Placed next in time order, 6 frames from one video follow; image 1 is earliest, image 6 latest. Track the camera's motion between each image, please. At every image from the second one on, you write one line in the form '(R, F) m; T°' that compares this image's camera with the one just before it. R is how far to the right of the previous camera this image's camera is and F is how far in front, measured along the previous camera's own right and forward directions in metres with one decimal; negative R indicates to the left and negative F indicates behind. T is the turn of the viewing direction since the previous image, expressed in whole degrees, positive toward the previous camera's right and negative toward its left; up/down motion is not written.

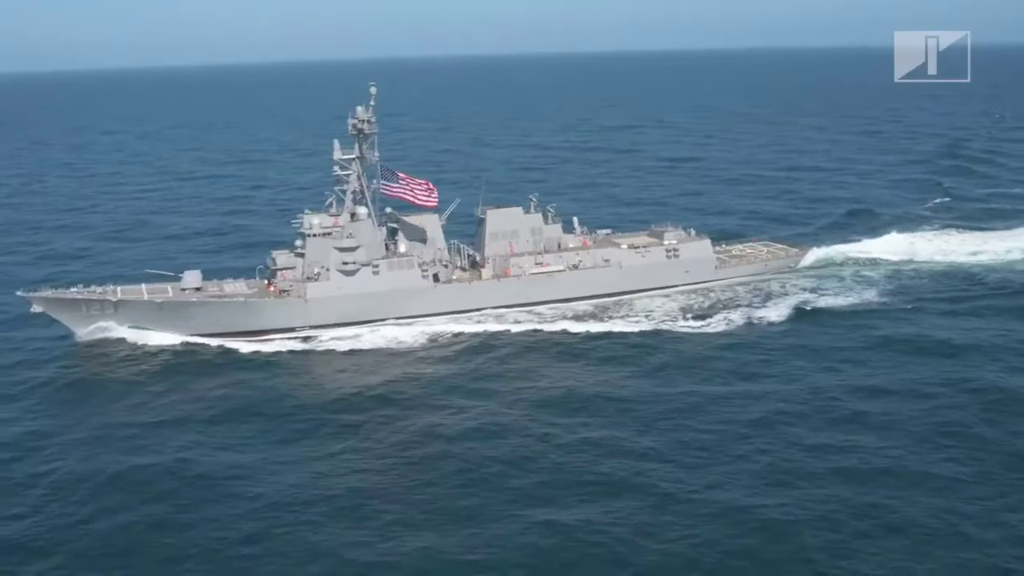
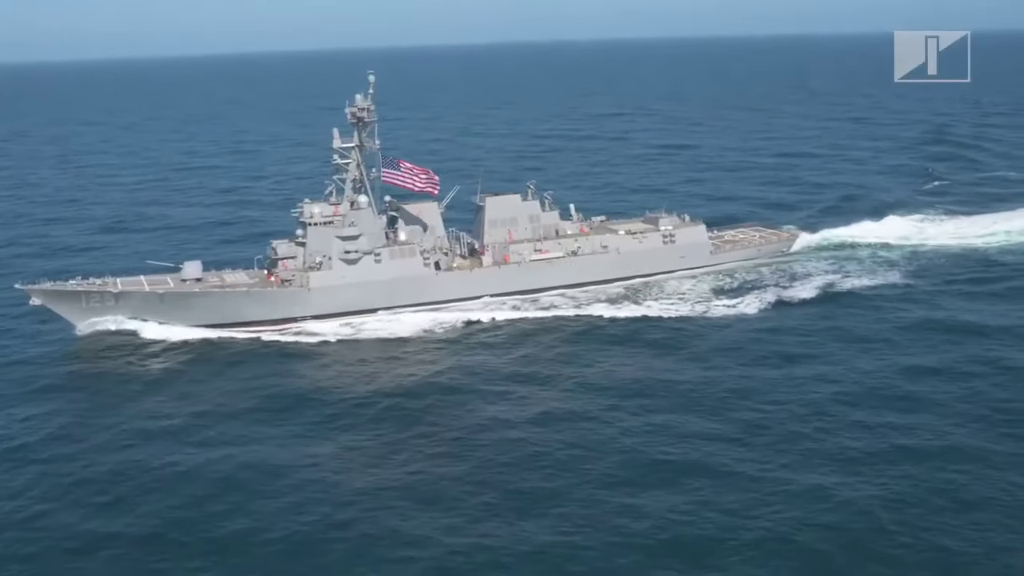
(-2.5, -0.3) m; +3°
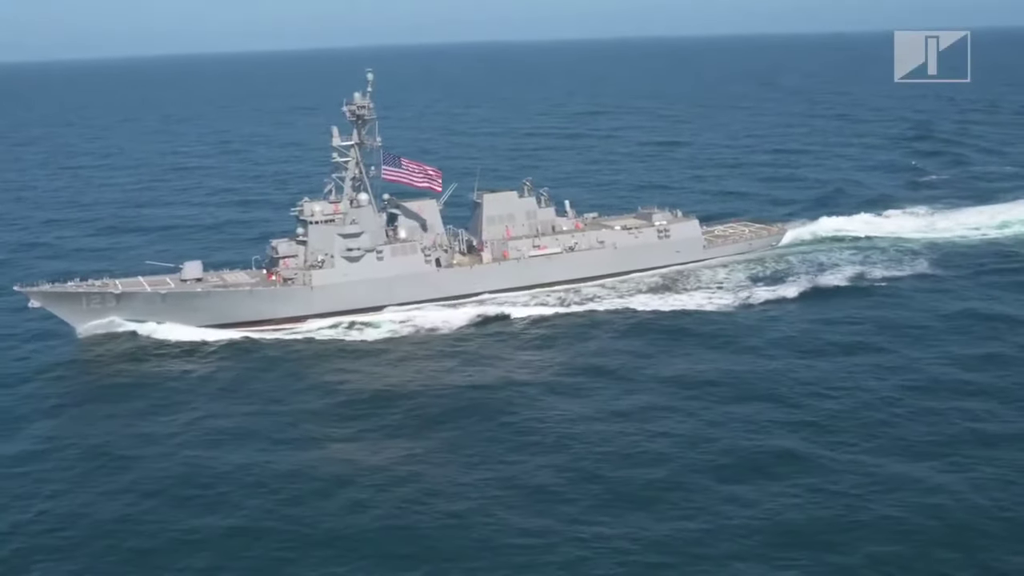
(-3.2, -0.2) m; +4°
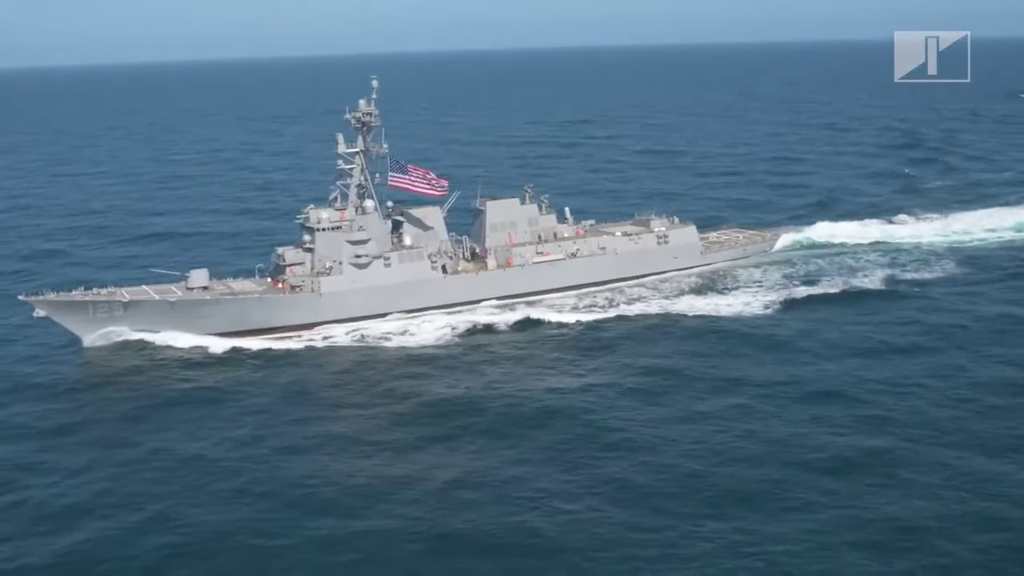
(-3.2, -0.2) m; +3°
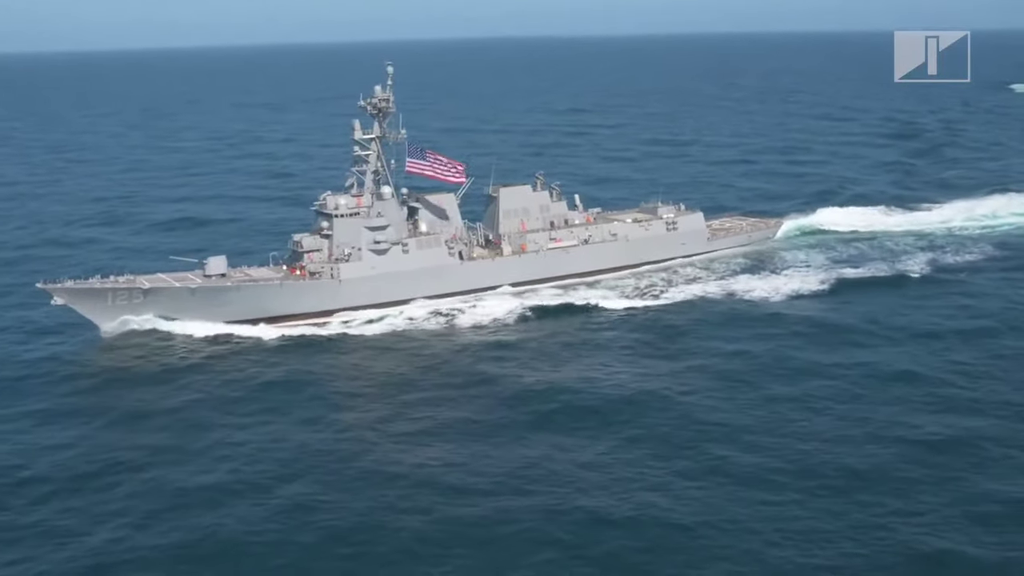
(-3.5, -0.1) m; +3°
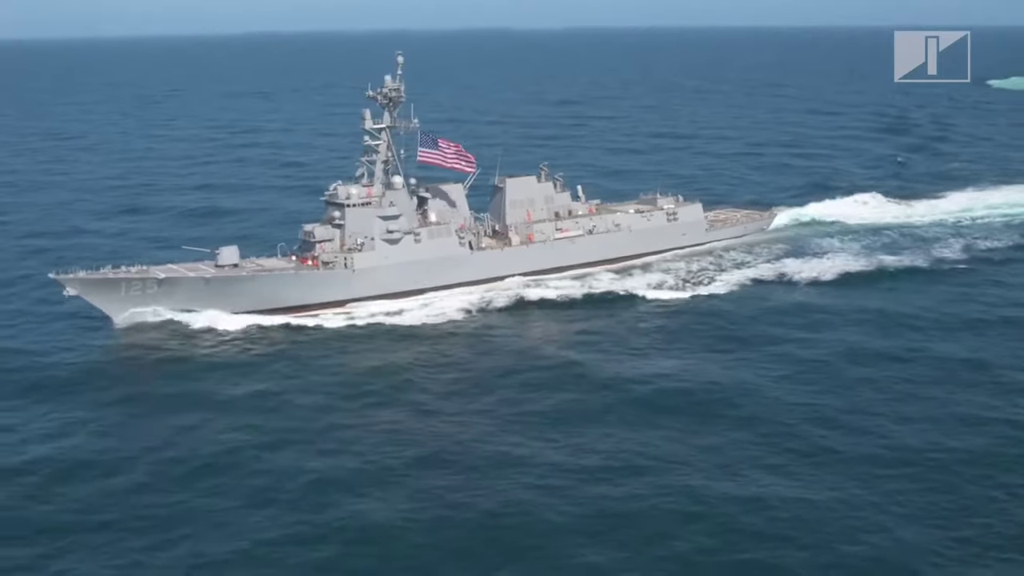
(-3.9, +0.1) m; +4°
